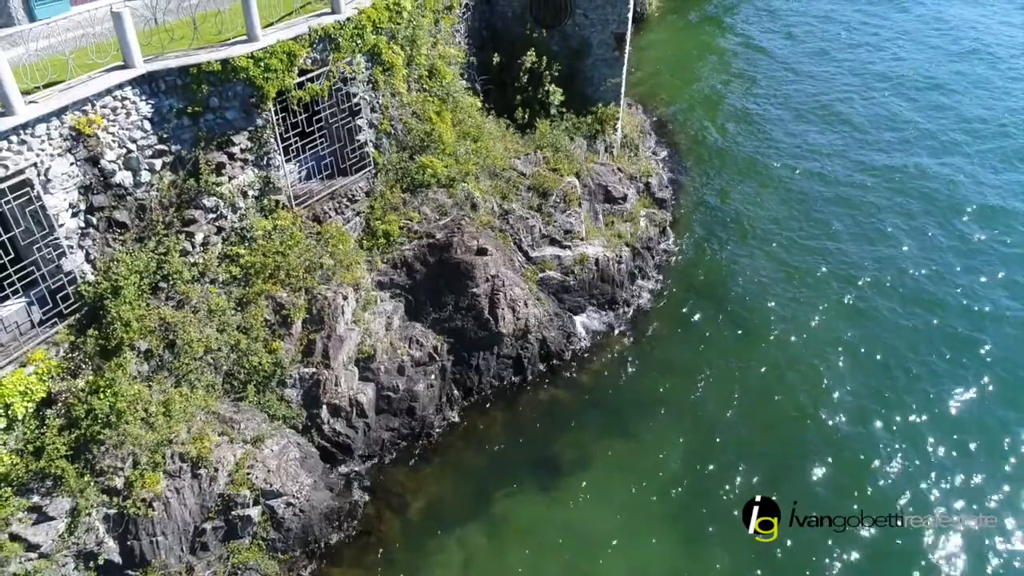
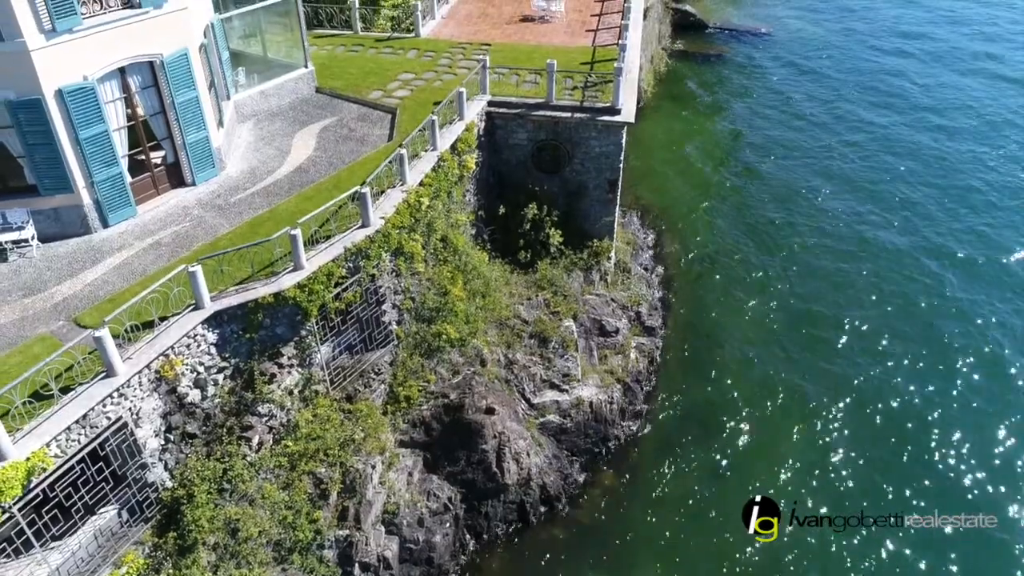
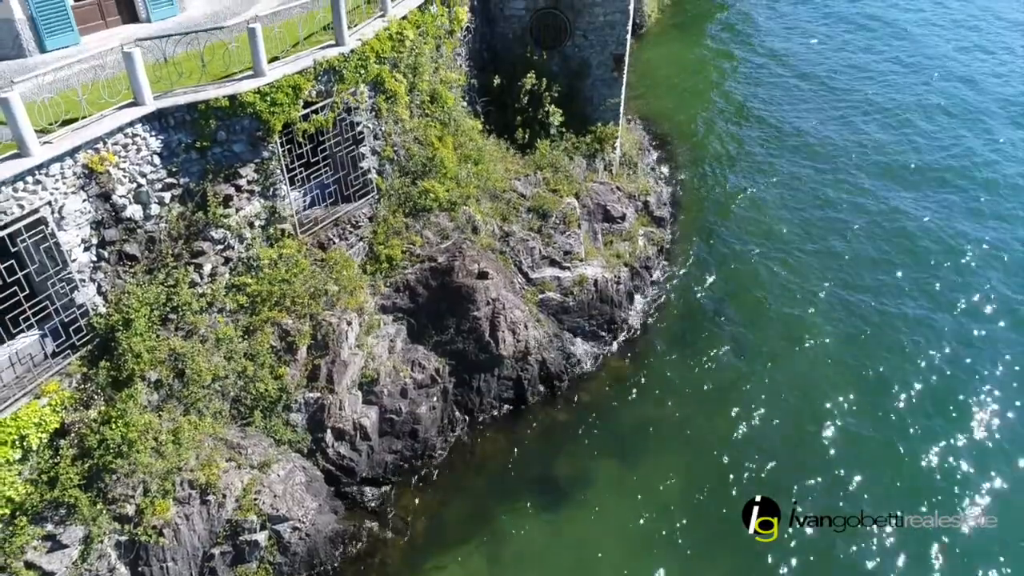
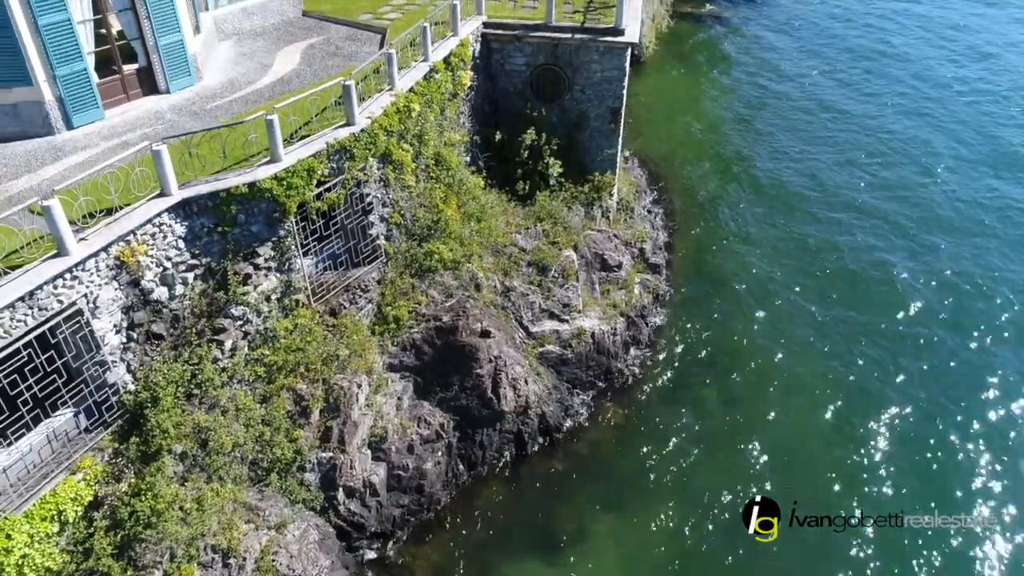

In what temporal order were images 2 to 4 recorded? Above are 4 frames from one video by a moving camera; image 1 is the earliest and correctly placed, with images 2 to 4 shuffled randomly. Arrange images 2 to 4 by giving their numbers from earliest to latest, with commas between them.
3, 4, 2
